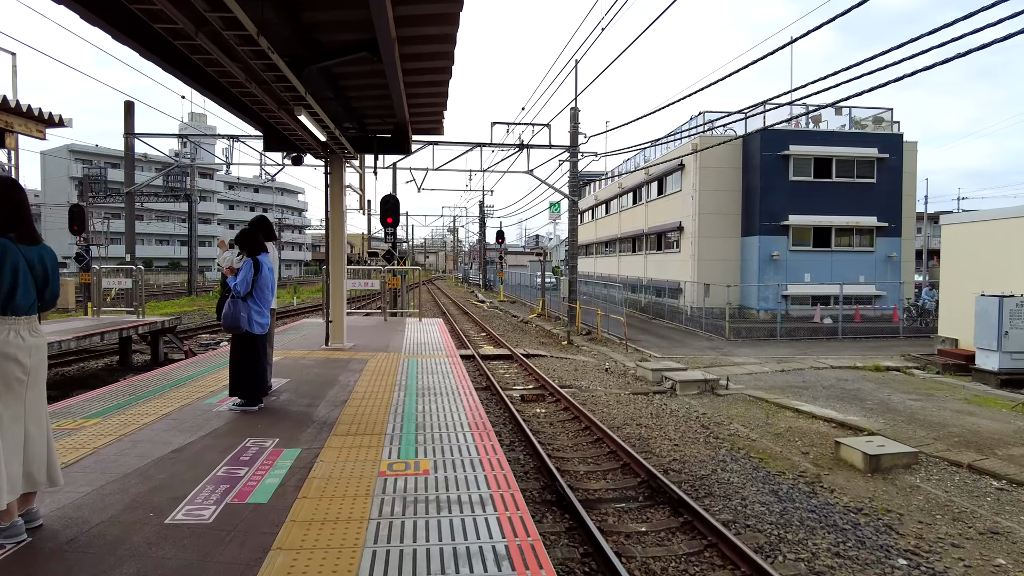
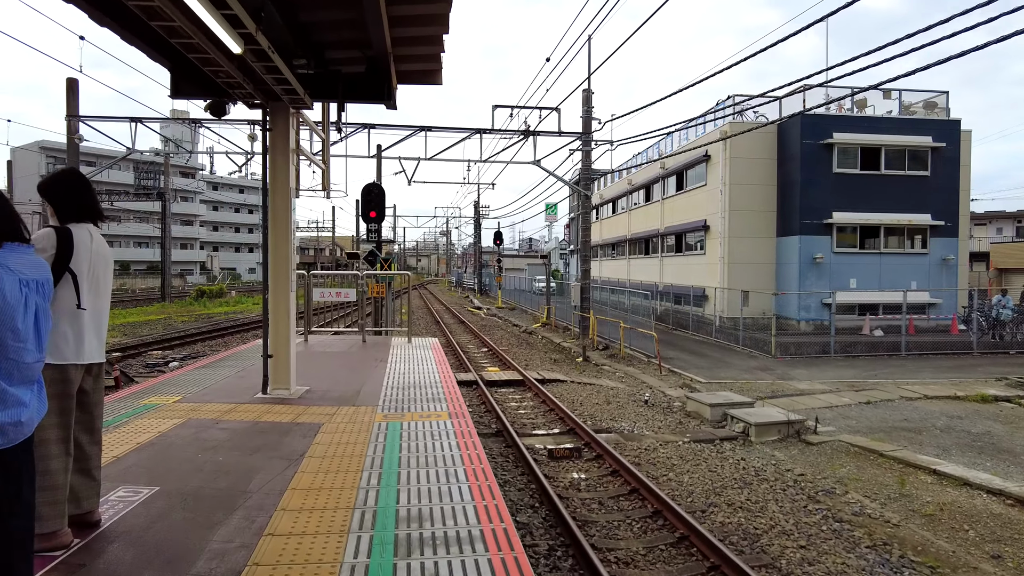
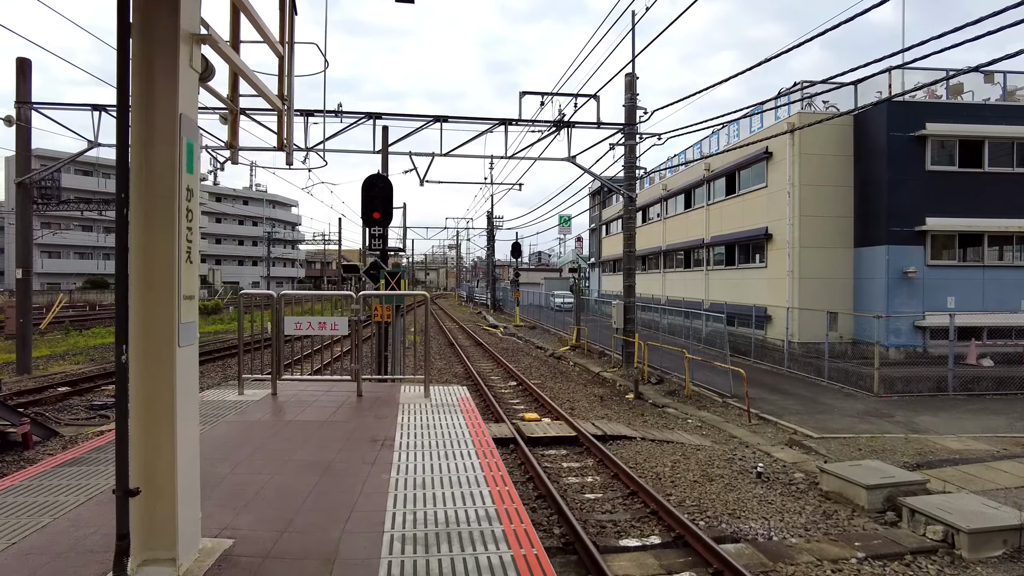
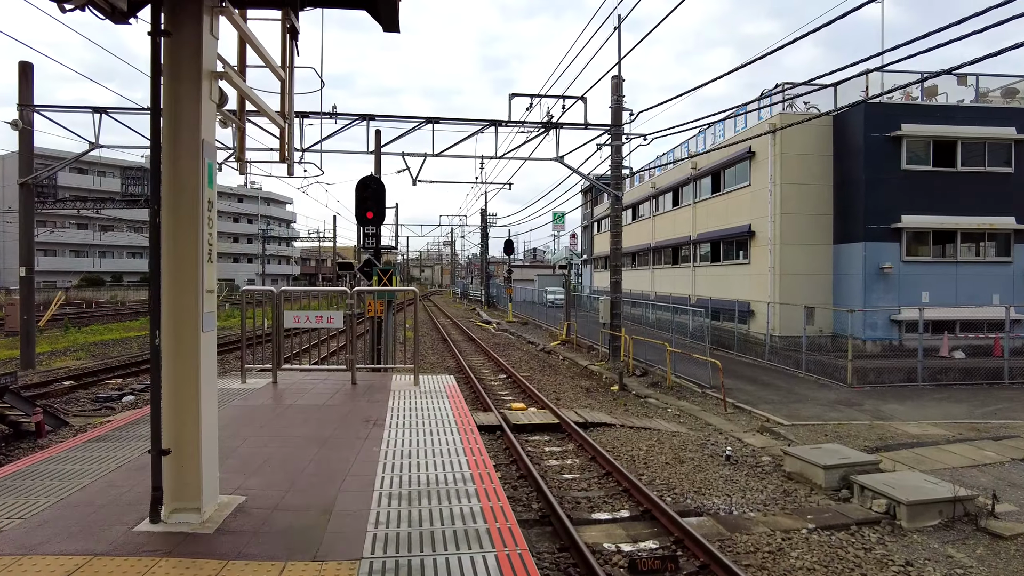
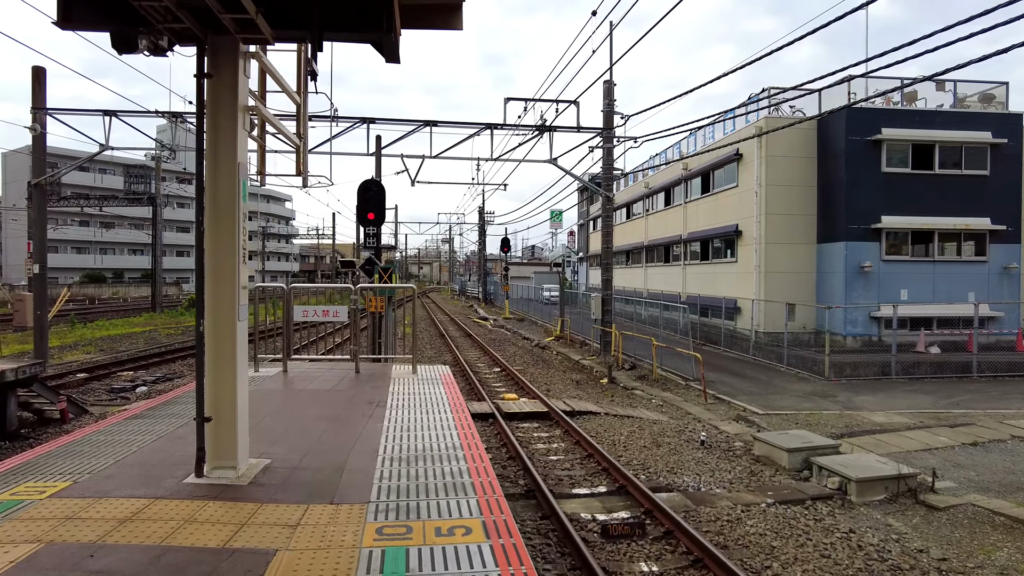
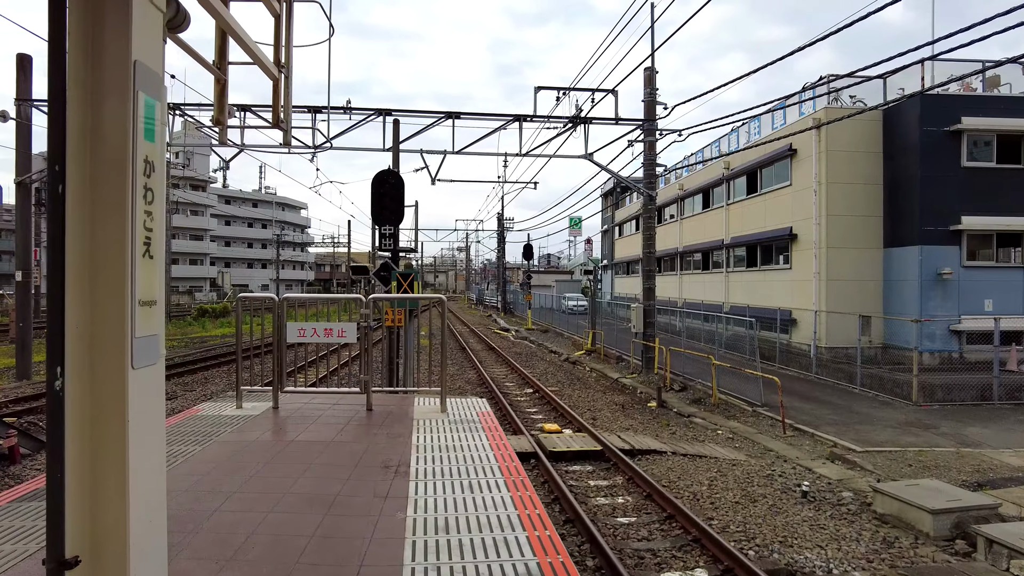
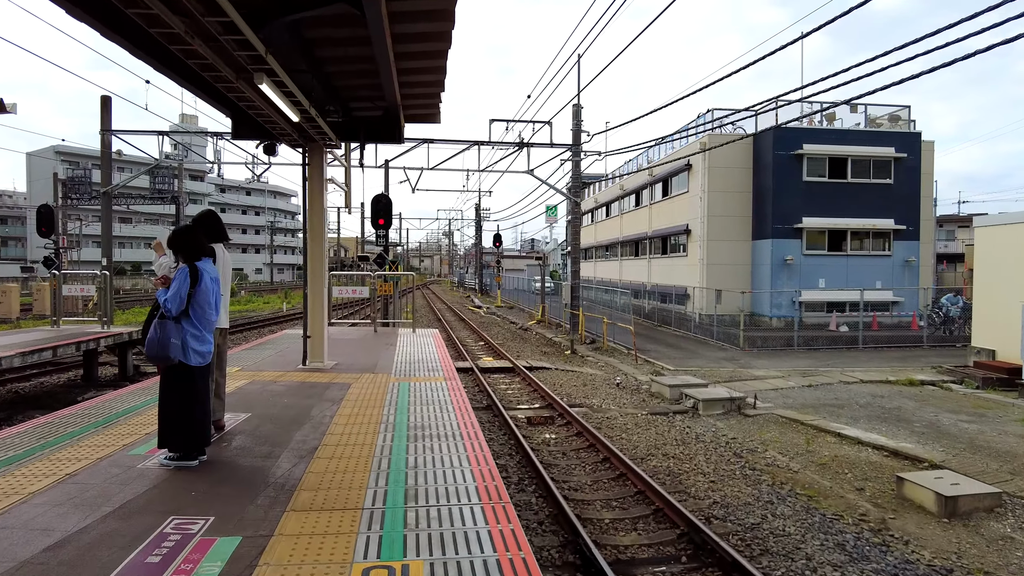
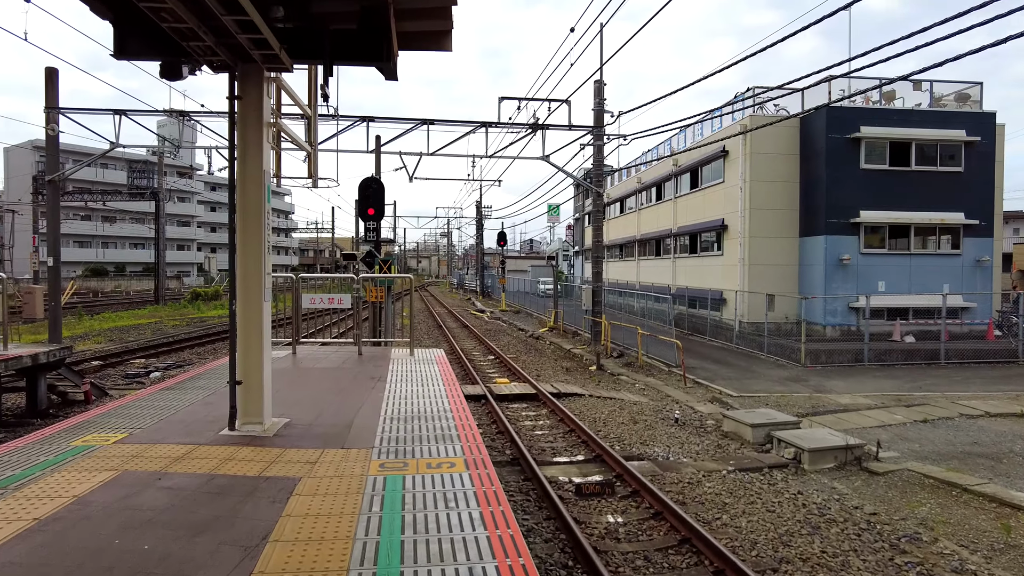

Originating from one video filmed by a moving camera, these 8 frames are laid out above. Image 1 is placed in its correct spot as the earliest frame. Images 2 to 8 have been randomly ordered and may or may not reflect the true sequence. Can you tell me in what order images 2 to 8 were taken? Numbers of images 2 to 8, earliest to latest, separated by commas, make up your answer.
7, 2, 8, 5, 4, 3, 6
